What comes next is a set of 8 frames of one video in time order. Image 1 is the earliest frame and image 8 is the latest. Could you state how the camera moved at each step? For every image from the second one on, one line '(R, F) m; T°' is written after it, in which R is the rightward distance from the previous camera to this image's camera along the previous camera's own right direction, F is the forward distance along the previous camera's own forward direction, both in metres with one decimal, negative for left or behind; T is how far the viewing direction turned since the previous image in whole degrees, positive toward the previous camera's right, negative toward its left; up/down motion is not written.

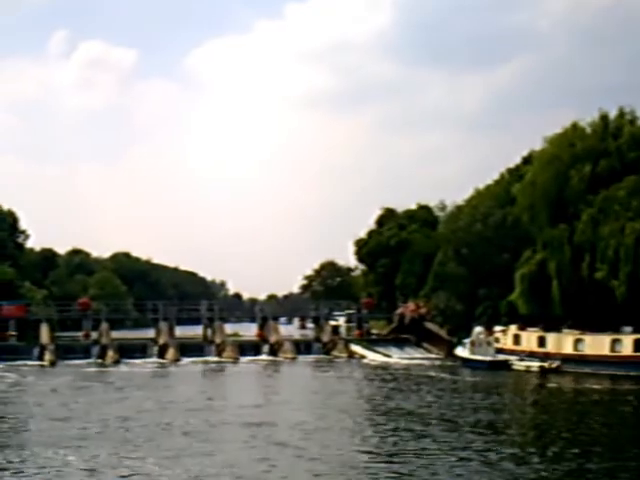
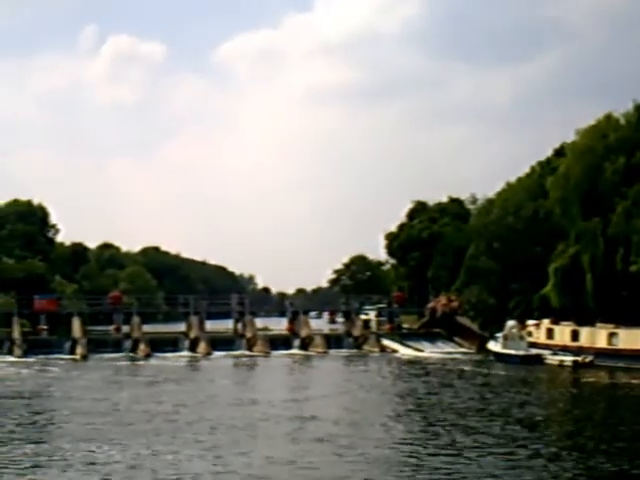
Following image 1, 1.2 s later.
(-0.2, +0.4) m; -1°
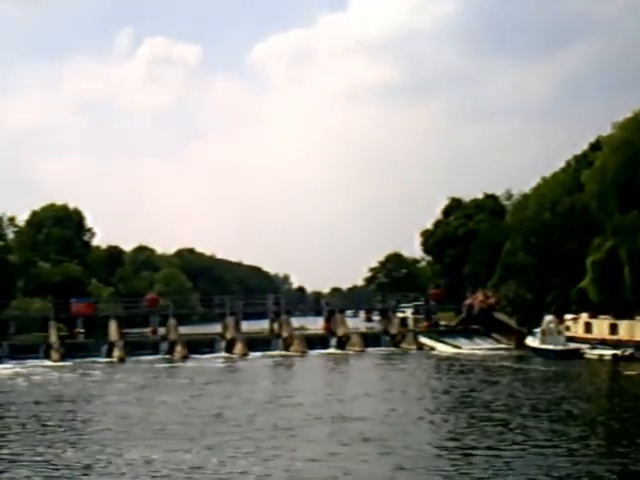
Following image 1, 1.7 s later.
(0.0, +0.4) m; -2°
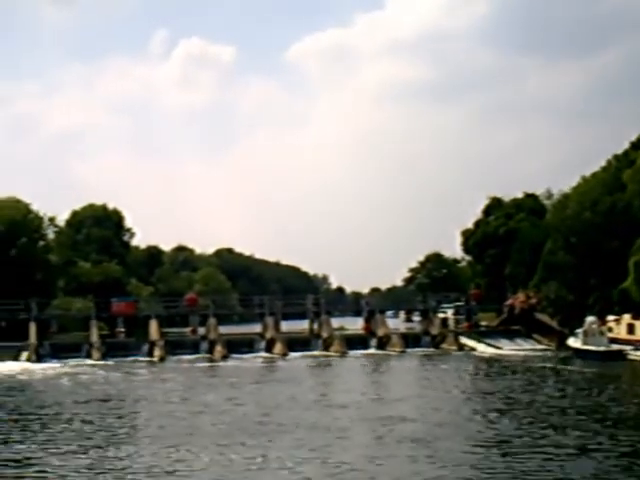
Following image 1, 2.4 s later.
(-0.2, +0.1) m; -2°
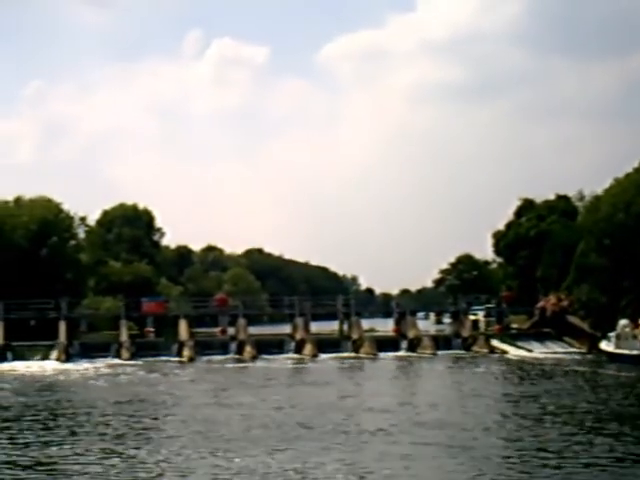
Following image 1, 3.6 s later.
(0.0, +0.5) m; -1°
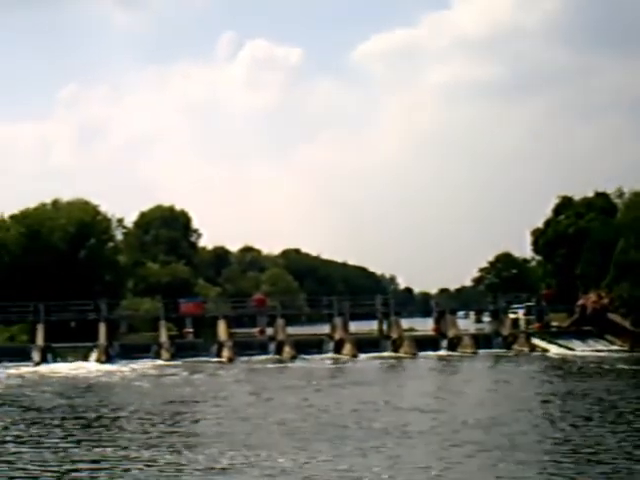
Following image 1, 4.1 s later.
(-0.2, +0.2) m; -2°
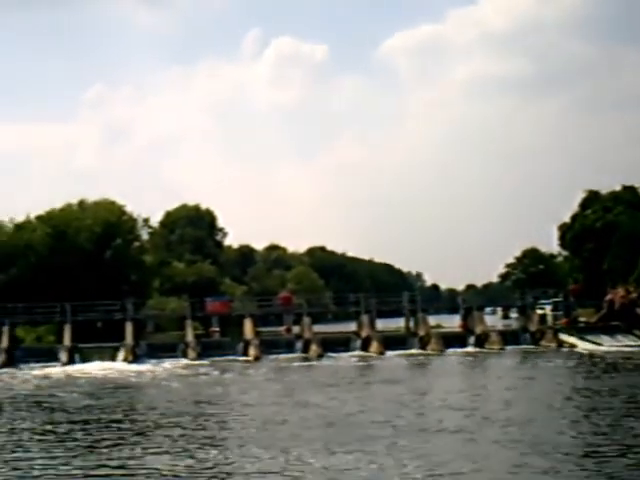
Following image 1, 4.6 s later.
(0.0, +0.3) m; -1°
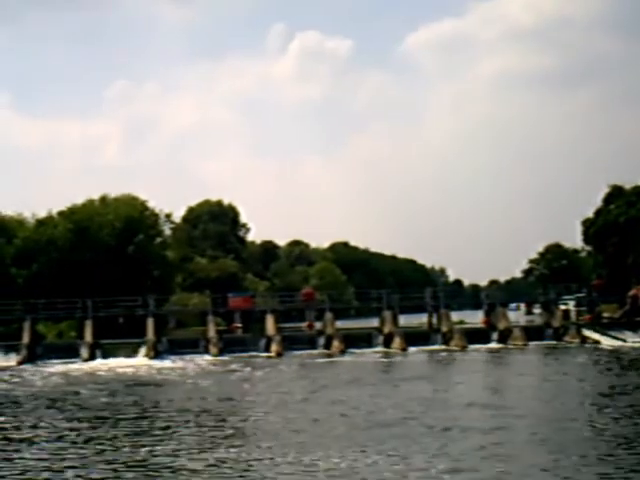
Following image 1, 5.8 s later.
(+0.1, +0.4) m; -1°
